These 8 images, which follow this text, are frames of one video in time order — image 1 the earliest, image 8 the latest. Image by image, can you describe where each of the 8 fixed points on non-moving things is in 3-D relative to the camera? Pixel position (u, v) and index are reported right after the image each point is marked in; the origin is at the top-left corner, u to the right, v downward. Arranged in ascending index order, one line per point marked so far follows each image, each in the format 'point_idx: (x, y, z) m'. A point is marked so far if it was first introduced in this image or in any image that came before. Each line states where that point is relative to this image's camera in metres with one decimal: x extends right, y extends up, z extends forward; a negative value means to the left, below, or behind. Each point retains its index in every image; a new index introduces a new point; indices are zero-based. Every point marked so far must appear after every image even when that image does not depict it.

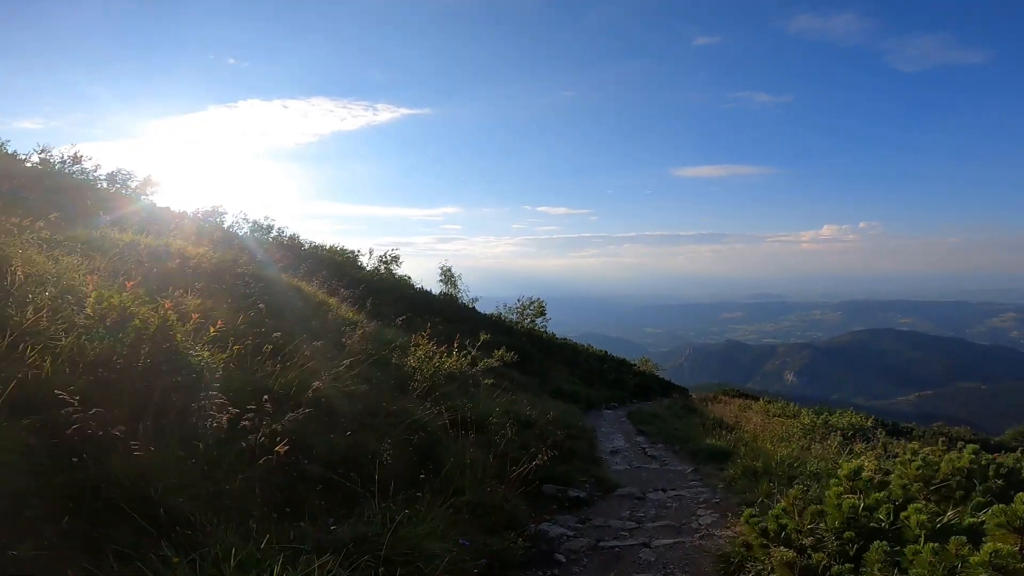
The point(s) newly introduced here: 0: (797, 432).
0: (+7.7, -3.9, +14.6) m
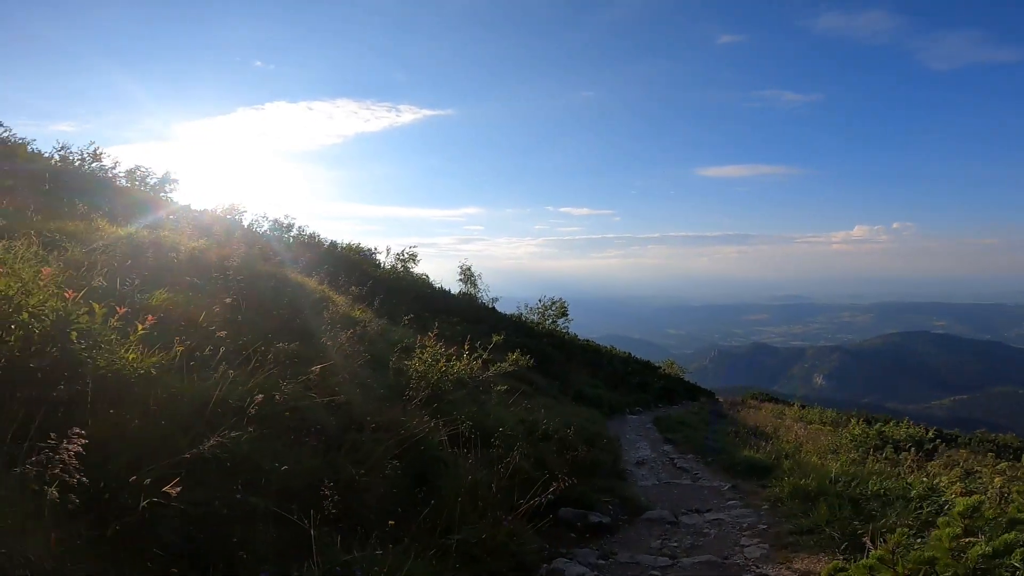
0: (+8.1, -3.8, +13.1) m
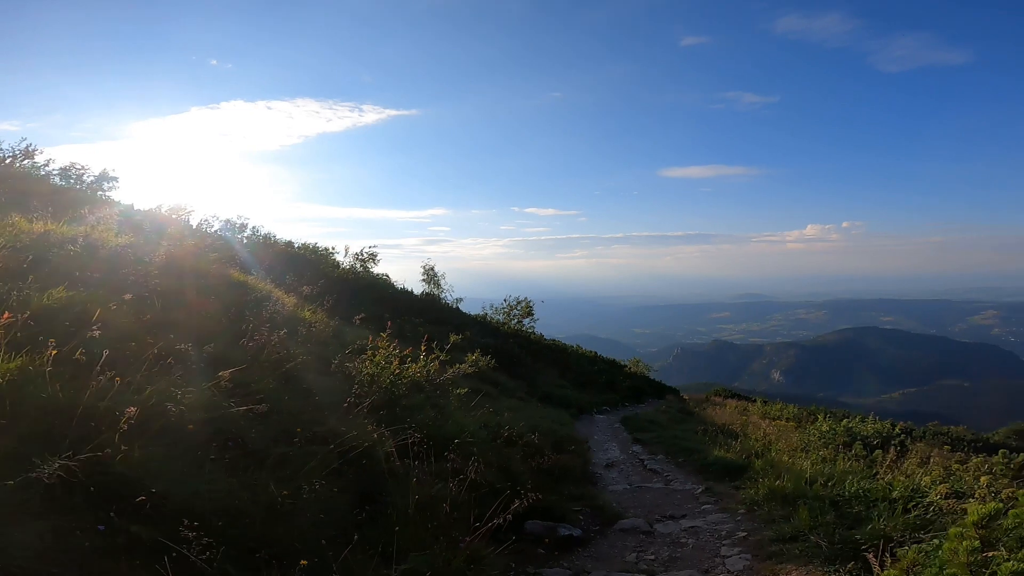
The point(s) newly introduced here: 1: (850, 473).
0: (+7.3, -3.7, +12.9) m
1: (+5.8, -3.2, +9.3) m
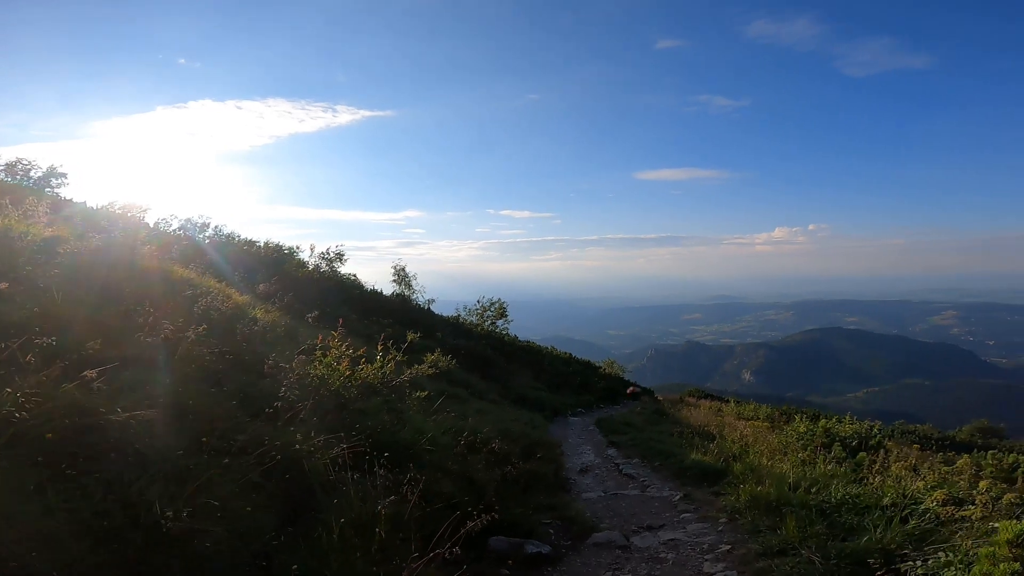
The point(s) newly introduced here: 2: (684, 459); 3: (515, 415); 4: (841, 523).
0: (+6.6, -3.6, +12.4) m
1: (+5.3, -3.1, +8.8) m
2: (+3.9, -3.9, +12.3) m
3: (+0.1, -4.4, +18.8) m
4: (+3.9, -2.8, +6.4) m
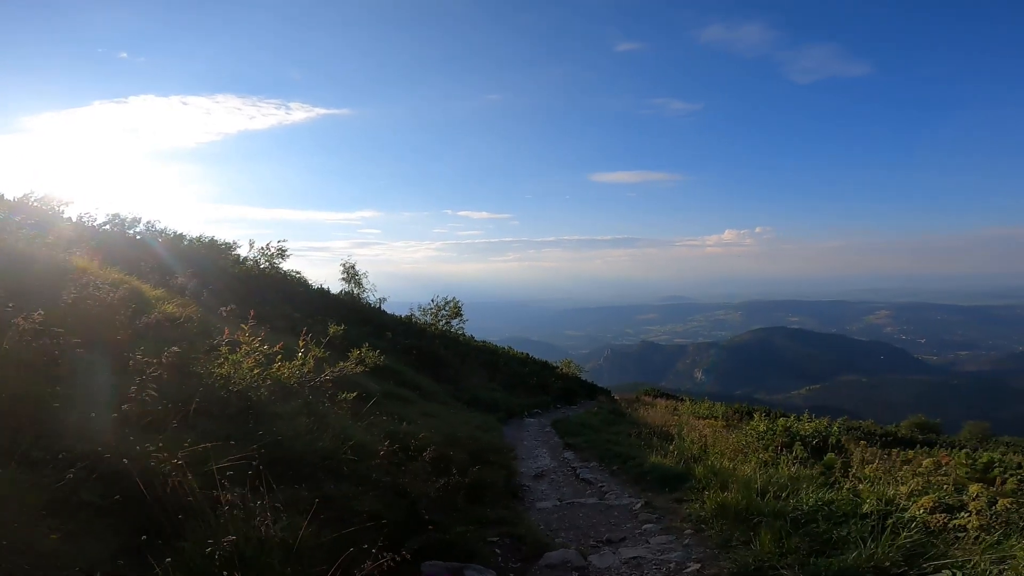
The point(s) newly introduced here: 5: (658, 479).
0: (+5.5, -3.4, +11.9) m
1: (+4.4, -2.9, +8.2) m
2: (+2.8, -3.7, +11.6) m
3: (-1.5, -4.3, +17.8) m
4: (+3.3, -2.6, +5.7) m
5: (+2.8, -3.6, +10.3) m
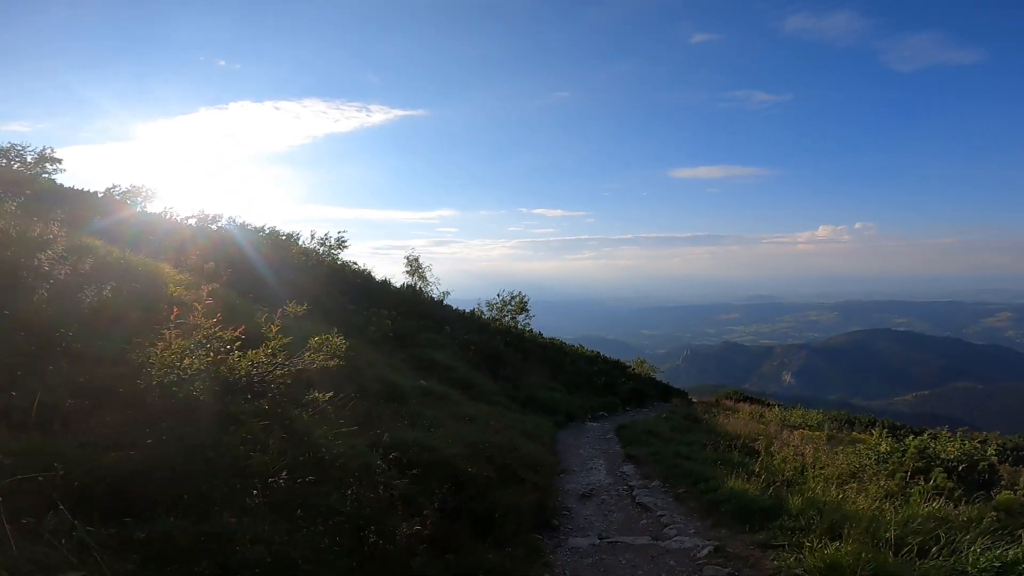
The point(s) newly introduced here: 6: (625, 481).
0: (+6.2, -3.1, +9.3) m
1: (+4.7, -2.6, +5.7) m
2: (+3.5, -3.4, +9.3) m
3: (+0.1, -3.9, +16.0) m
4: (+3.1, -2.3, +3.4) m
5: (+3.4, -3.3, +8.0) m
6: (+2.5, -4.2, +11.9) m
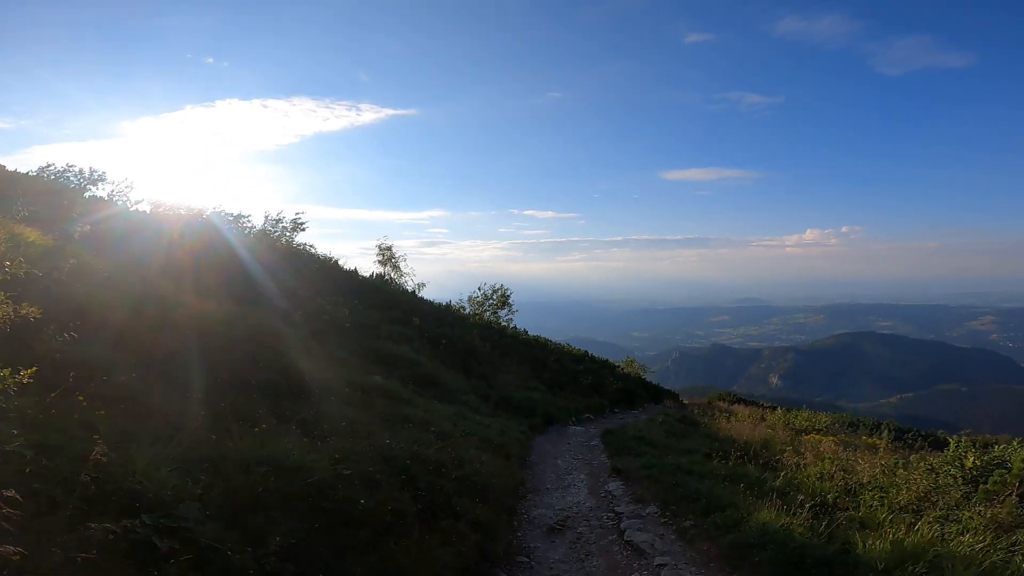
0: (+5.4, -2.5, +6.5) m
1: (+4.0, -2.0, +3.0) m
2: (+2.8, -2.8, +6.5) m
3: (-0.8, -3.3, +13.2) m
4: (+2.5, -1.7, +0.6) m
5: (+2.6, -2.7, +5.2) m
6: (+1.7, -3.6, +9.1) m
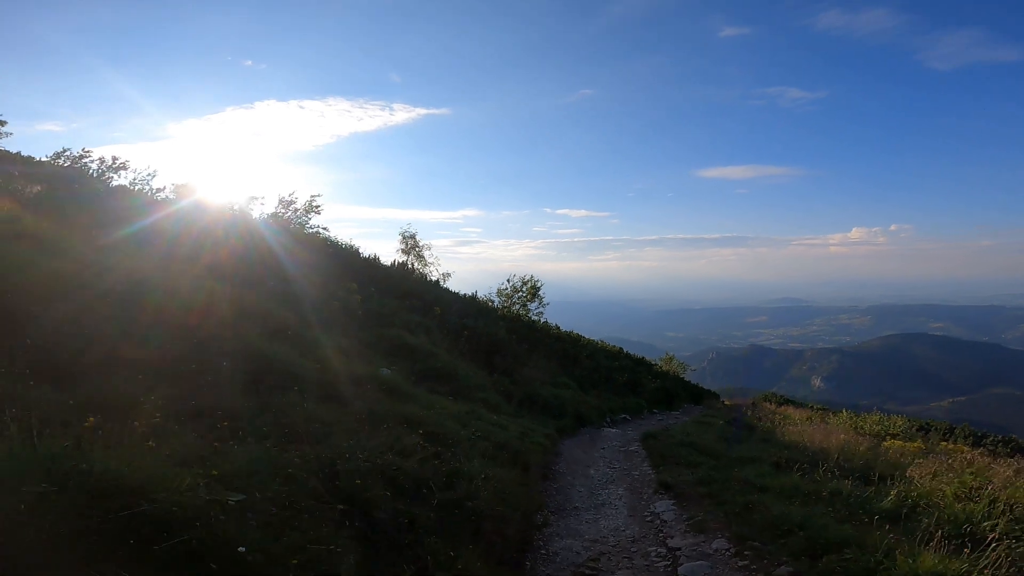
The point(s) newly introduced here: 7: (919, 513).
0: (+5.4, -2.0, +4.0) m
1: (+3.8, -1.5, +0.5) m
2: (+2.8, -2.3, +4.1) m
3: (-0.3, -2.8, +11.0) m
4: (+2.2, -1.2, -1.7) m
5: (+2.6, -2.2, +2.9) m
6: (+1.9, -3.1, +6.8) m
7: (+4.6, -2.5, +6.3) m
